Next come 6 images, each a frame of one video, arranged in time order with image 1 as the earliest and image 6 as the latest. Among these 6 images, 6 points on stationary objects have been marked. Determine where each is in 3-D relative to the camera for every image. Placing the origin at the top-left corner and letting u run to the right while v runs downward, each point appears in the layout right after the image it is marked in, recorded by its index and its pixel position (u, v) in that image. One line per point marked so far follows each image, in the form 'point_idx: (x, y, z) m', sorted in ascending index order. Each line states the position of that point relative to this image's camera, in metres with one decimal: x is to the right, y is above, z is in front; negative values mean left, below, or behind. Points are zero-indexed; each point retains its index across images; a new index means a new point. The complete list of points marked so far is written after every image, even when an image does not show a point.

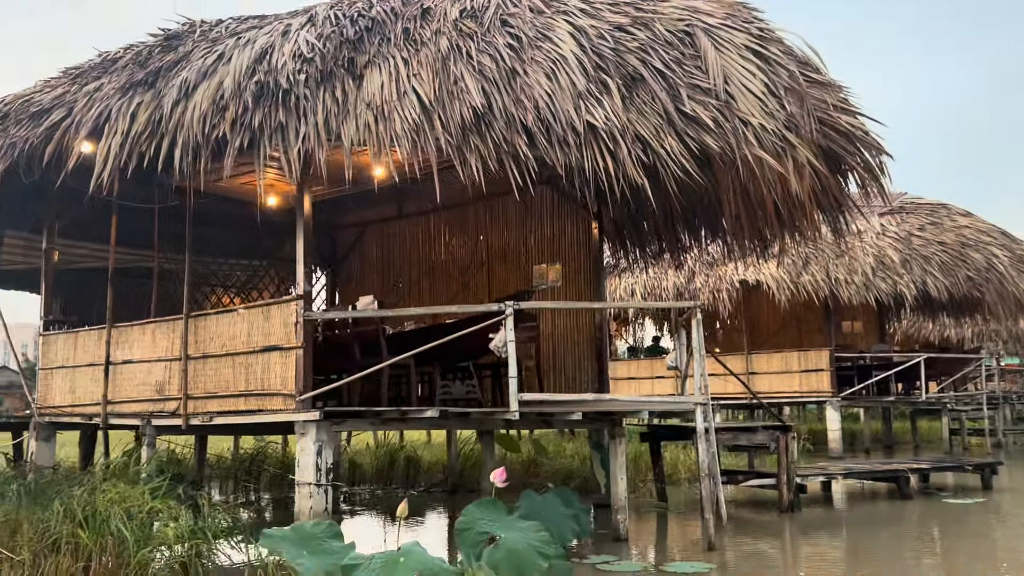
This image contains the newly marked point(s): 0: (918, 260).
0: (+6.5, +0.5, +13.7) m
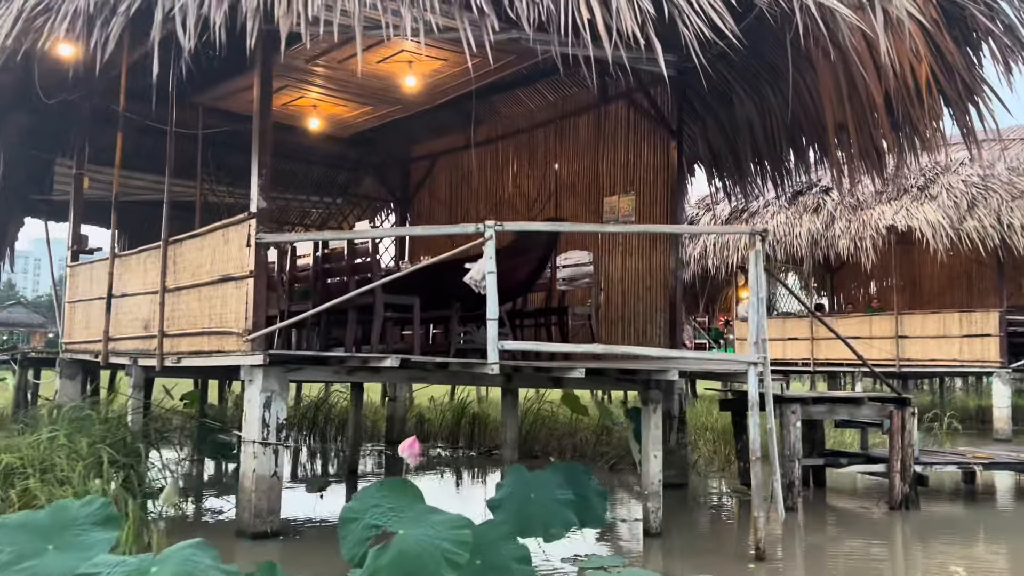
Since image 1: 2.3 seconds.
0: (+7.9, +1.1, +11.1) m
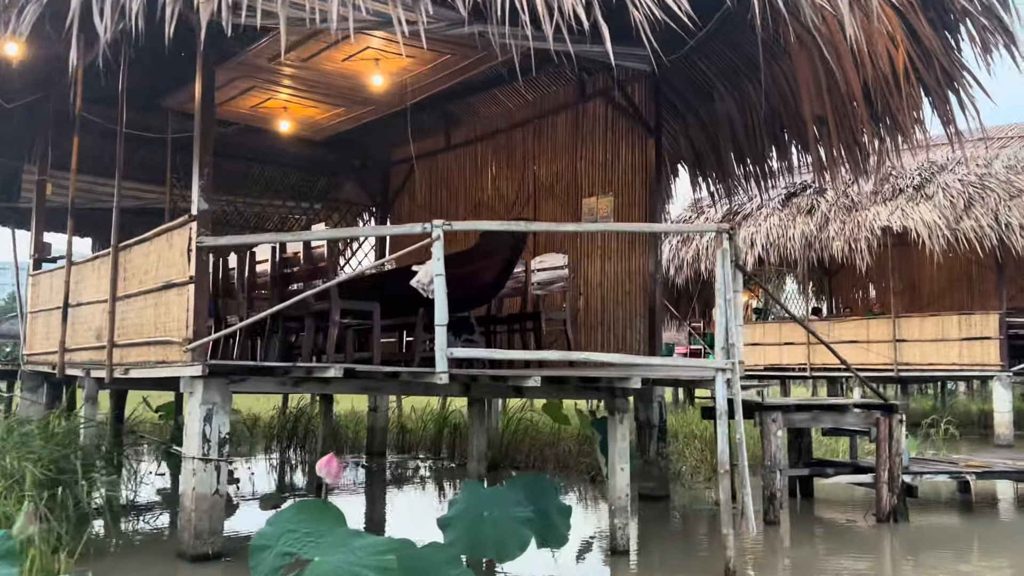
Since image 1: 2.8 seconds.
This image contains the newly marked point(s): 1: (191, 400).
0: (+7.7, +1.1, +10.8) m
1: (-1.6, -0.6, +4.3) m
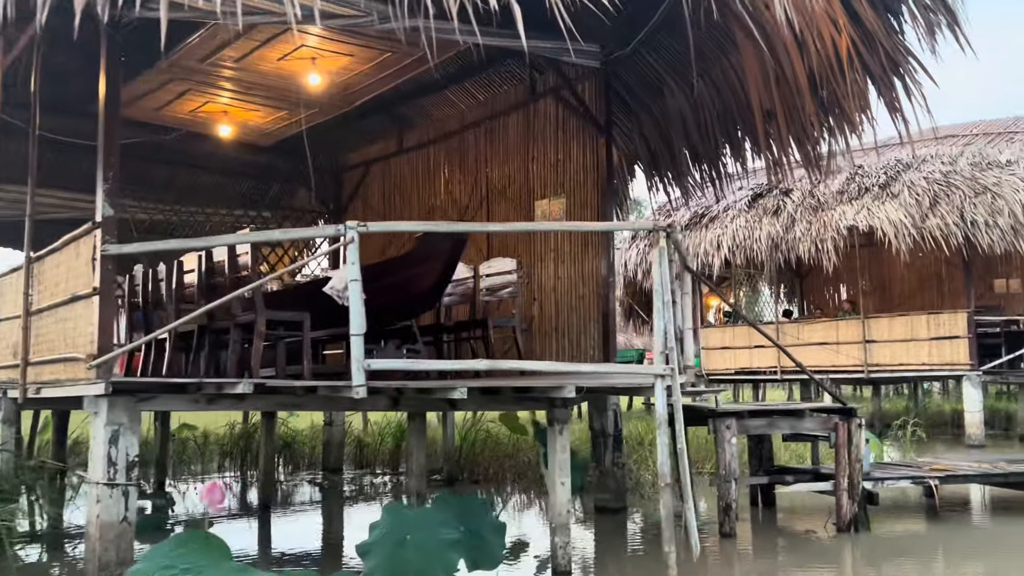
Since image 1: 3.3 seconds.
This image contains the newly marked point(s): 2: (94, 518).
0: (+7.2, +1.2, +10.7) m
1: (-1.9, -0.6, +4.0) m
2: (-1.9, -1.0, +3.8) m
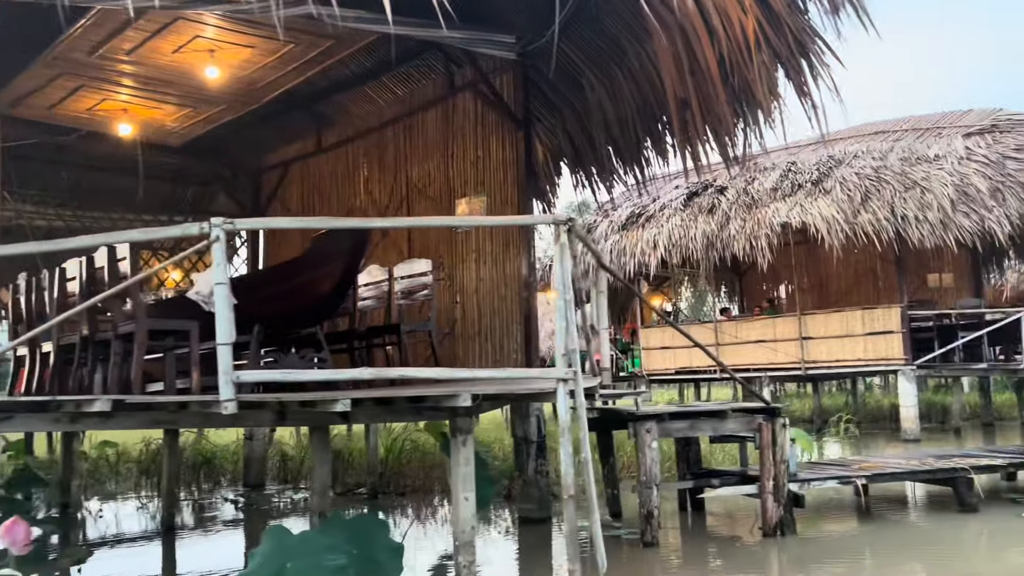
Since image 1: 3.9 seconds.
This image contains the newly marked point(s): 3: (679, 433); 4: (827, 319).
0: (+6.4, +1.3, +10.8) m
1: (-2.4, -0.7, +3.6) m
2: (-2.3, -1.1, +3.4) m
3: (+1.0, -0.8, +5.0) m
4: (+4.3, -0.4, +11.6) m
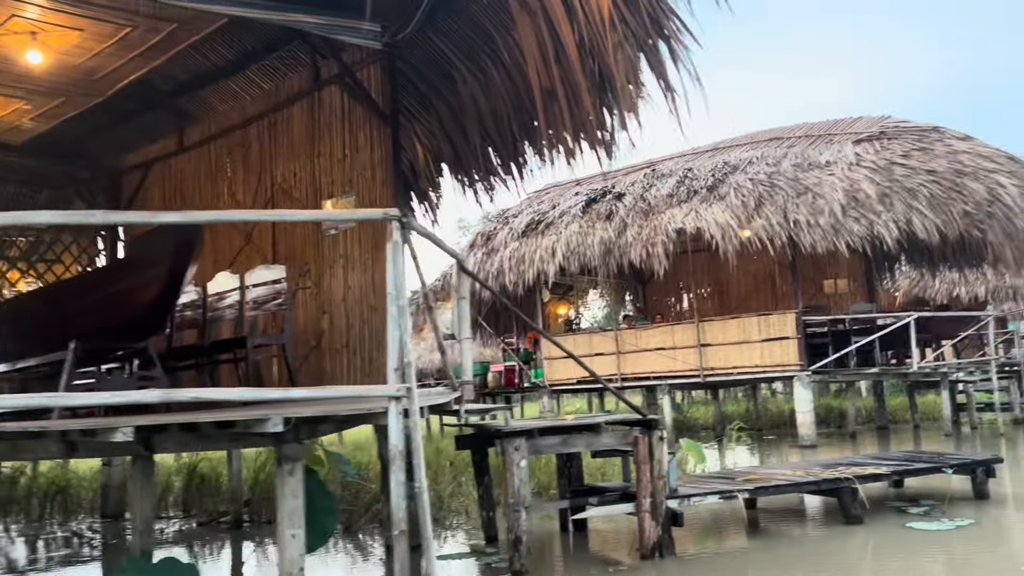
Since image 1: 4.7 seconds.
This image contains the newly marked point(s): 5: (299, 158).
0: (+5.0, +1.2, +11.0) m
1: (-3.0, -0.7, +2.9) m
2: (-2.9, -1.1, +2.7) m
3: (+0.2, -0.9, +4.6) m
4: (+2.9, -0.5, +11.6) m
5: (-1.6, +1.0, +6.4) m
